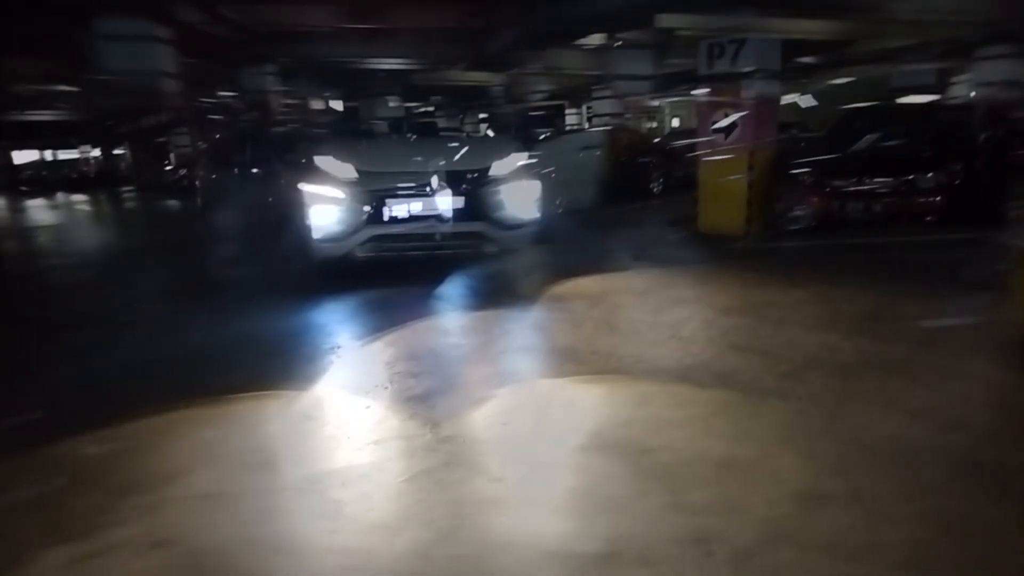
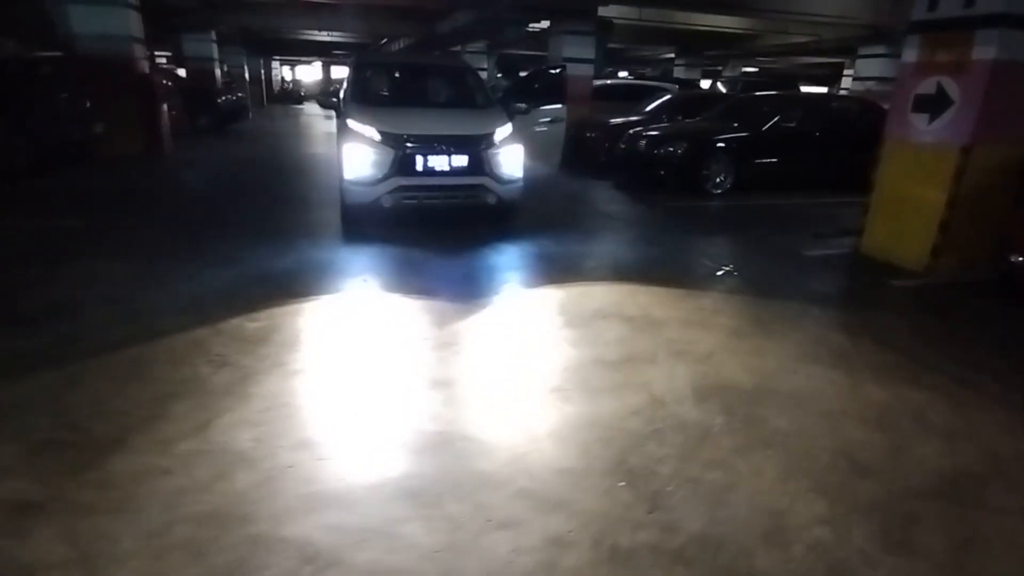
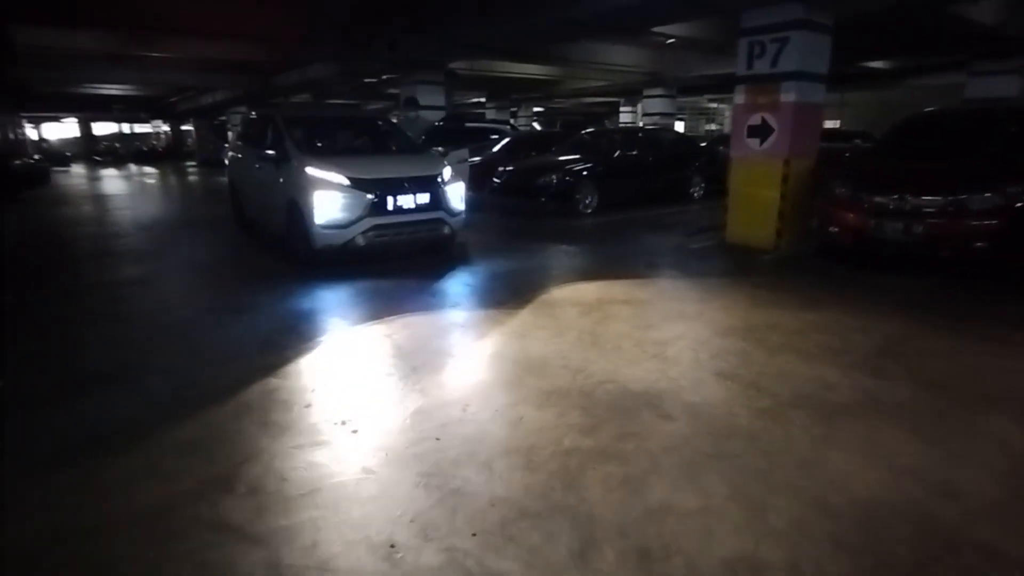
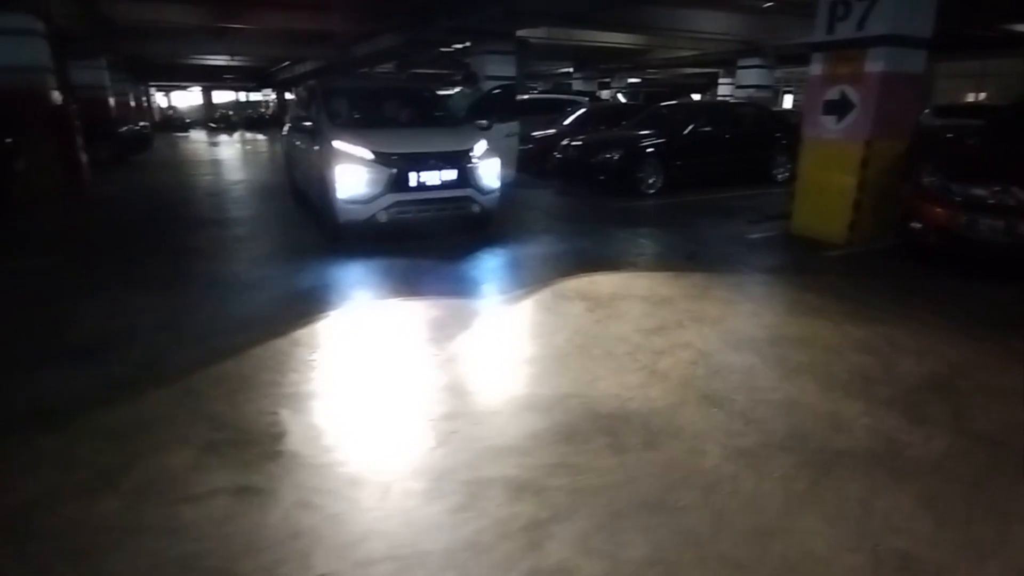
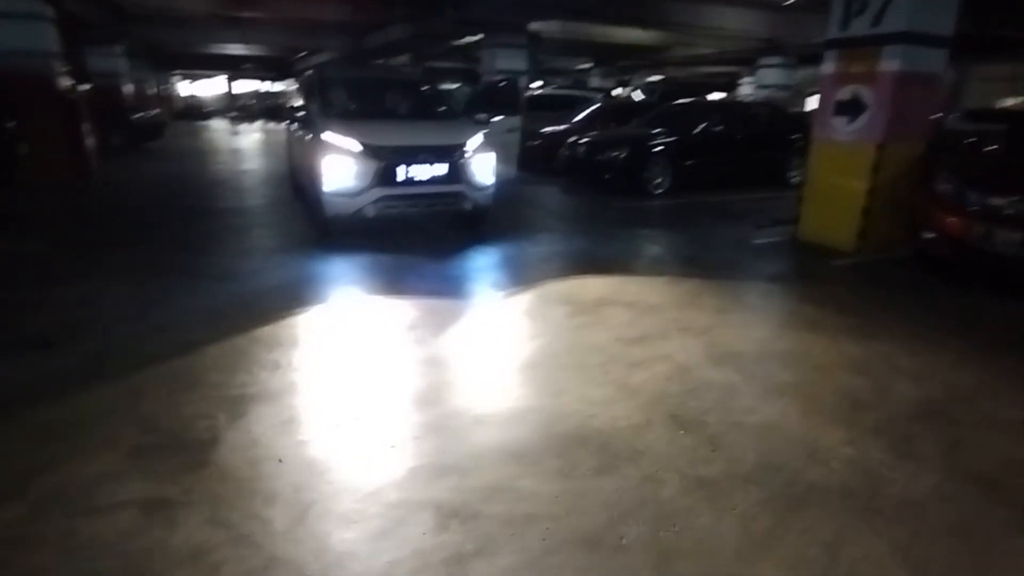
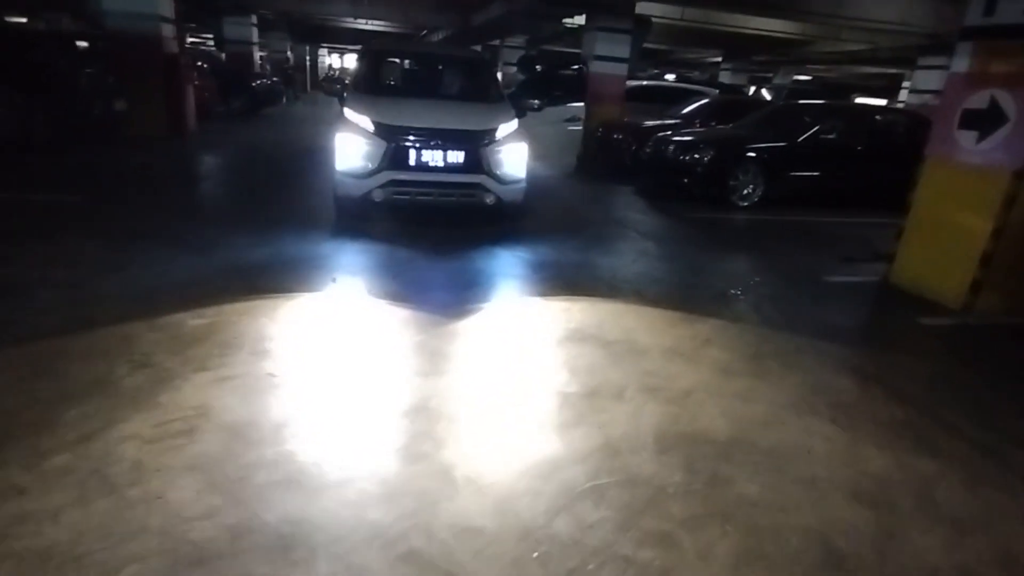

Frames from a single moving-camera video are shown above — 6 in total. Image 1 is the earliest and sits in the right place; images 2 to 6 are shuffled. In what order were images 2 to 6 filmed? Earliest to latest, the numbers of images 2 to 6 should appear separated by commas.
3, 4, 5, 2, 6
